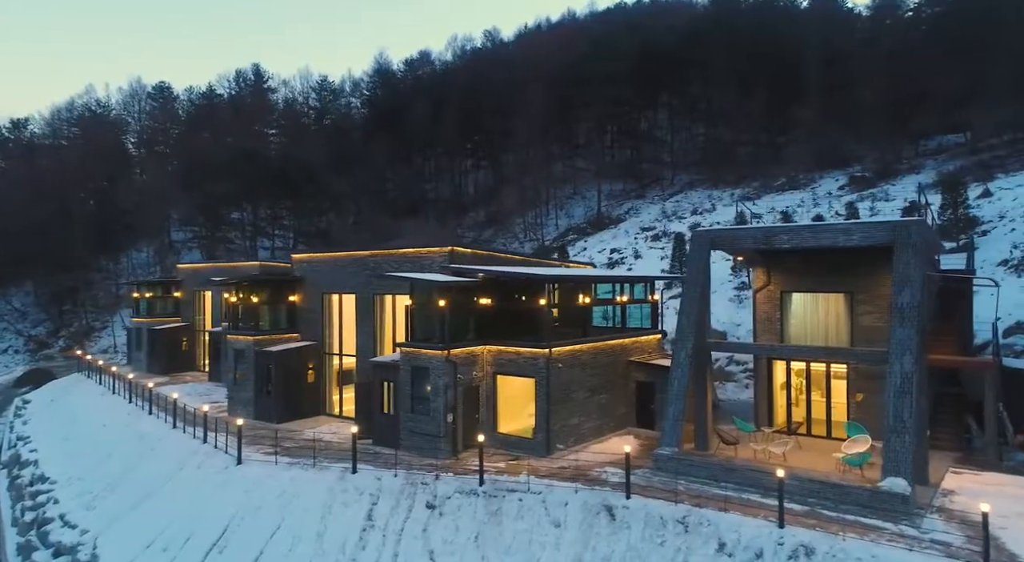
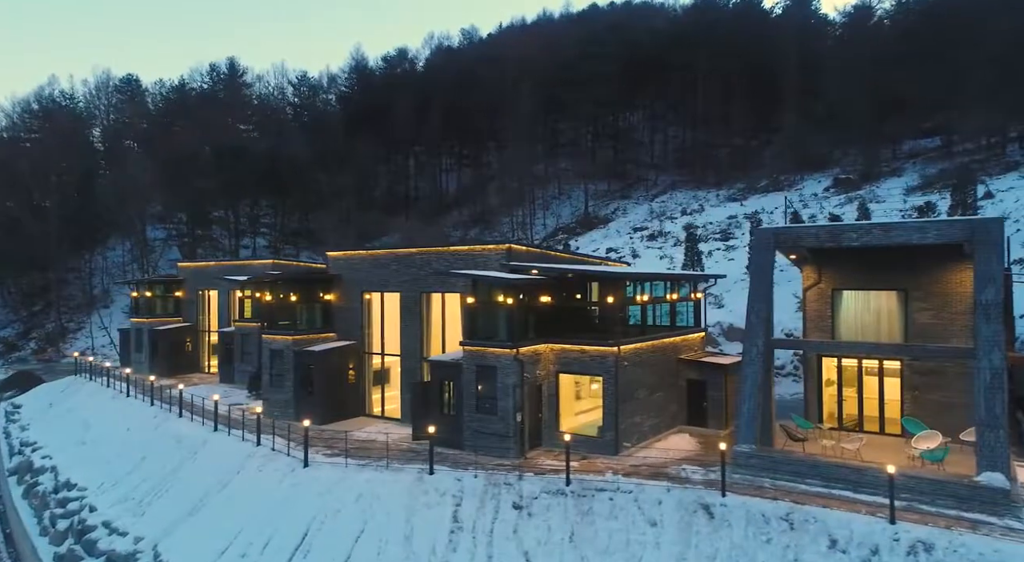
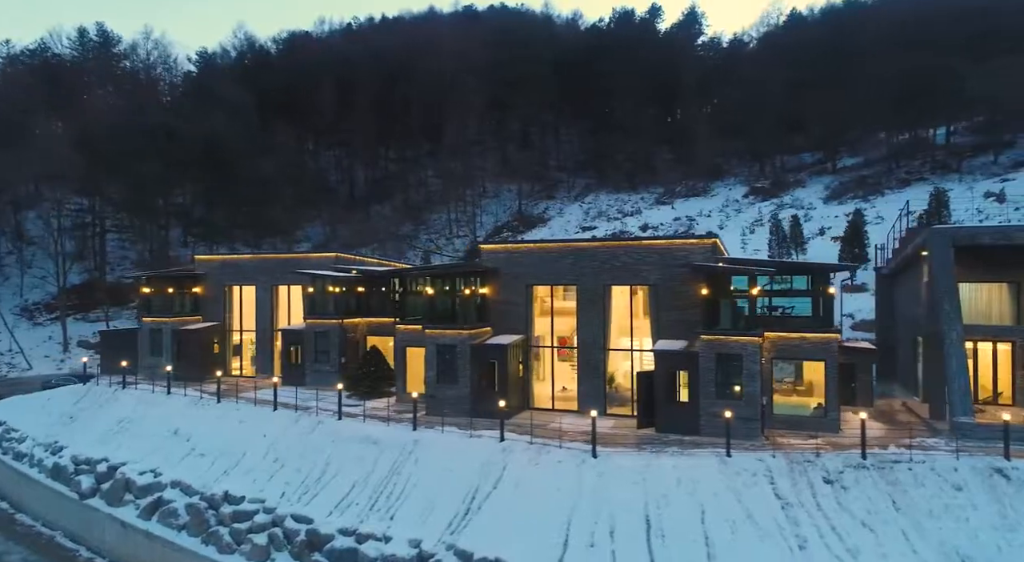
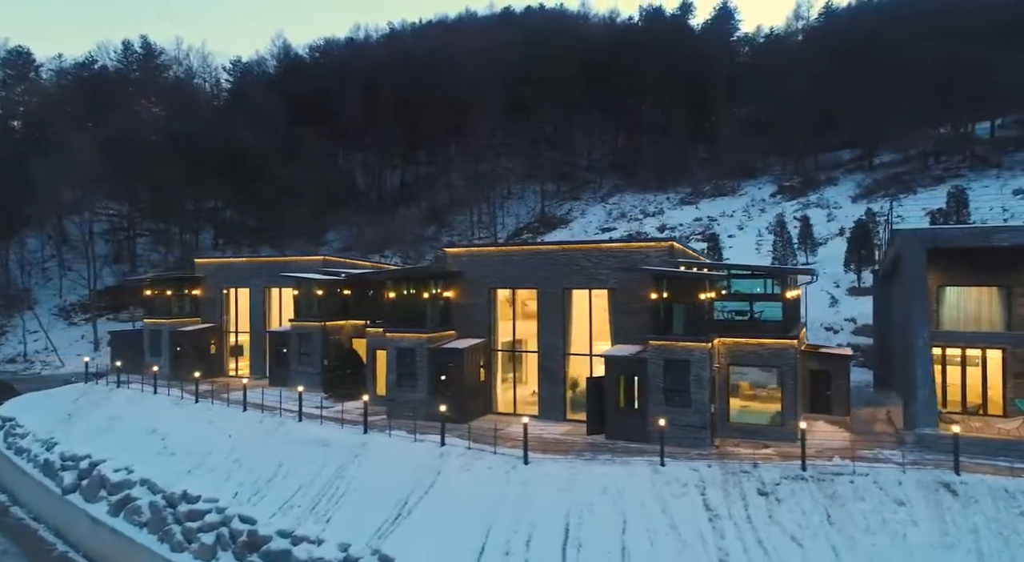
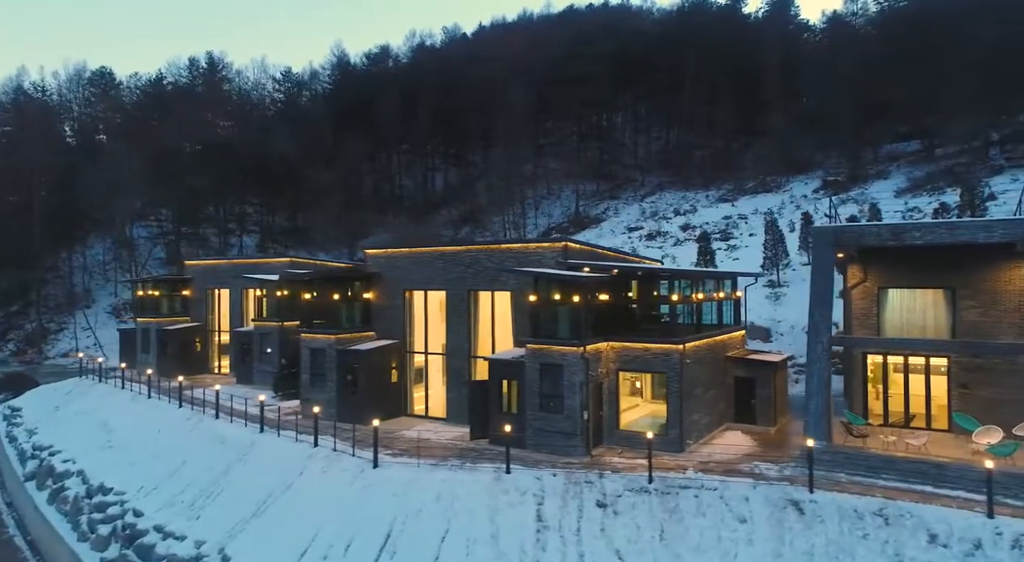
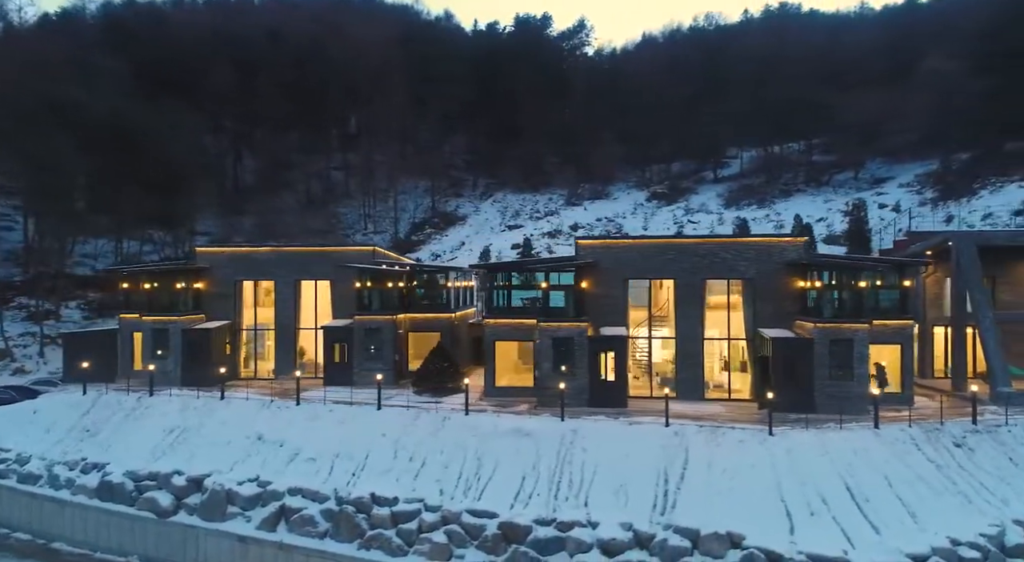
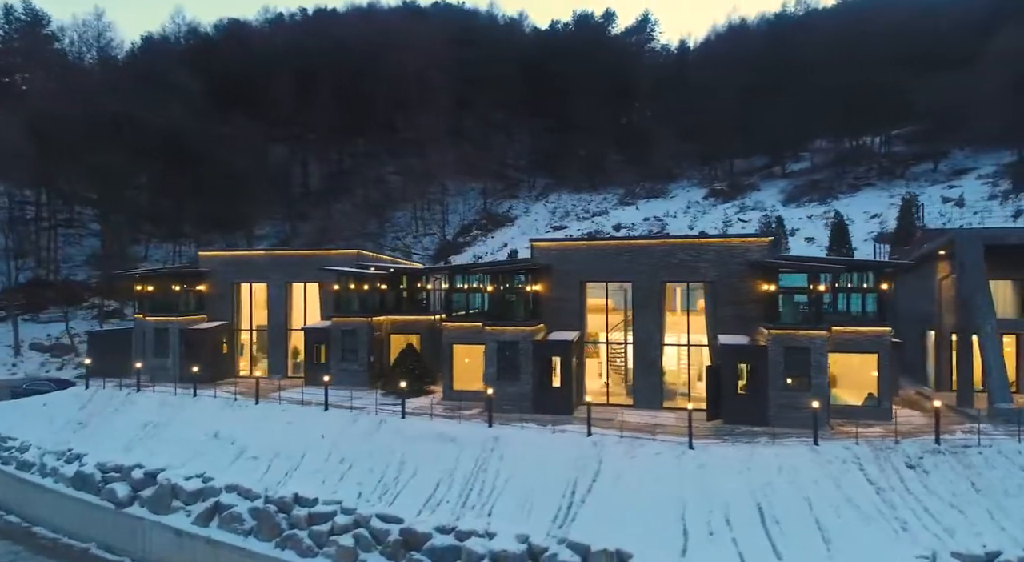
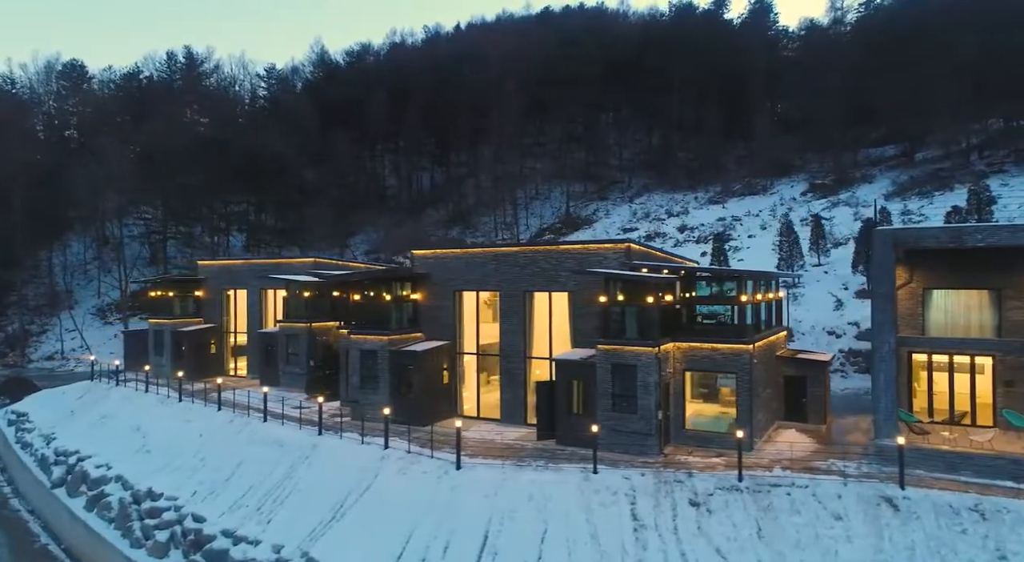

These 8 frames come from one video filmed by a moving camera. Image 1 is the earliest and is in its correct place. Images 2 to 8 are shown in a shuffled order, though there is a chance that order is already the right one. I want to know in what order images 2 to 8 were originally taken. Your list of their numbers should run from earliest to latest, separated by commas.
2, 5, 8, 4, 3, 7, 6
